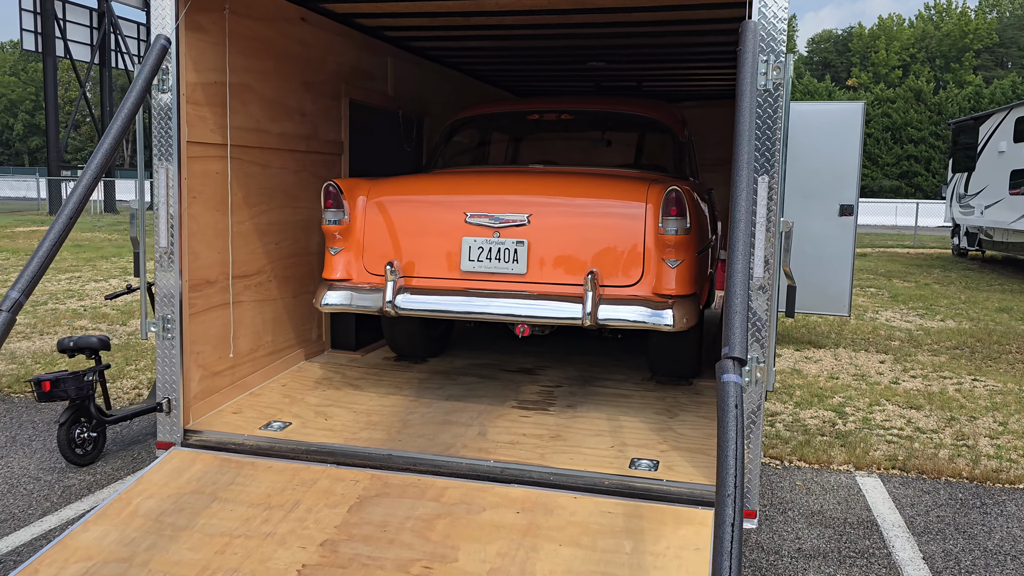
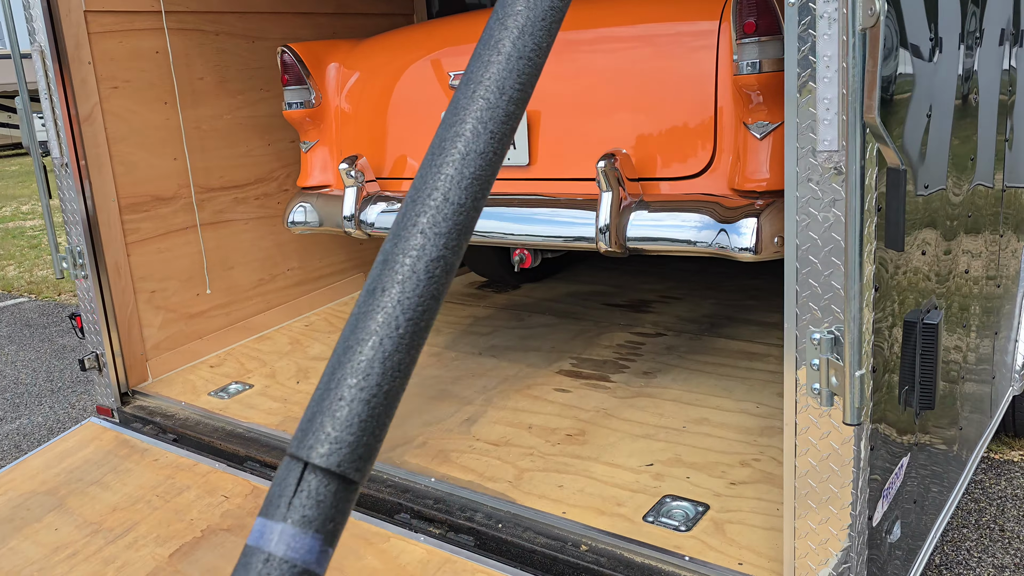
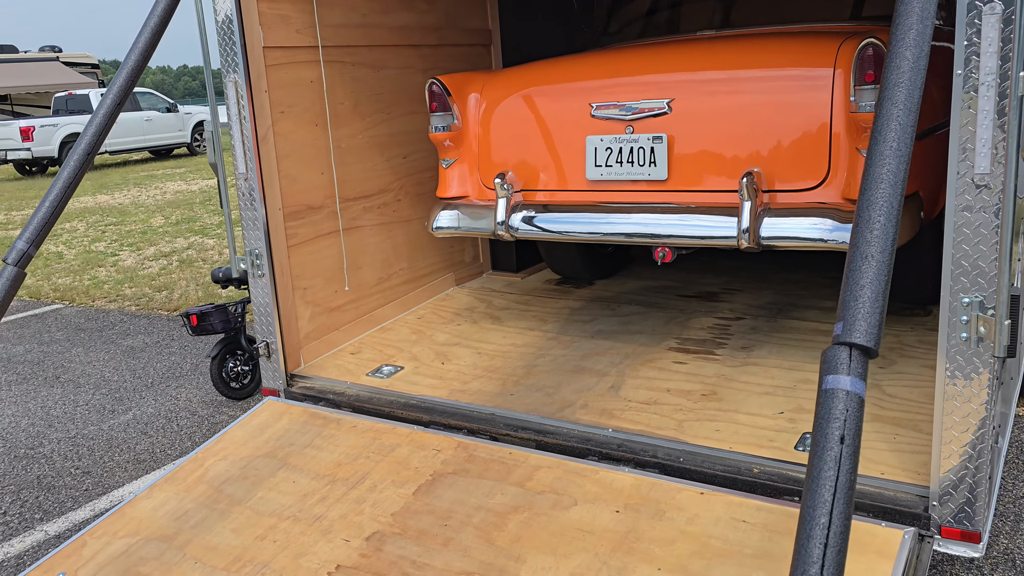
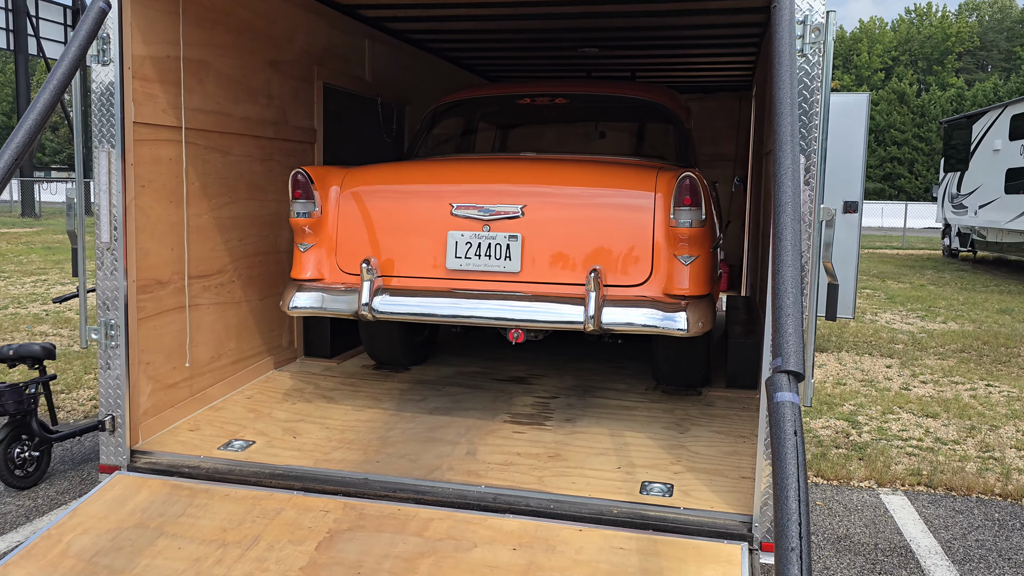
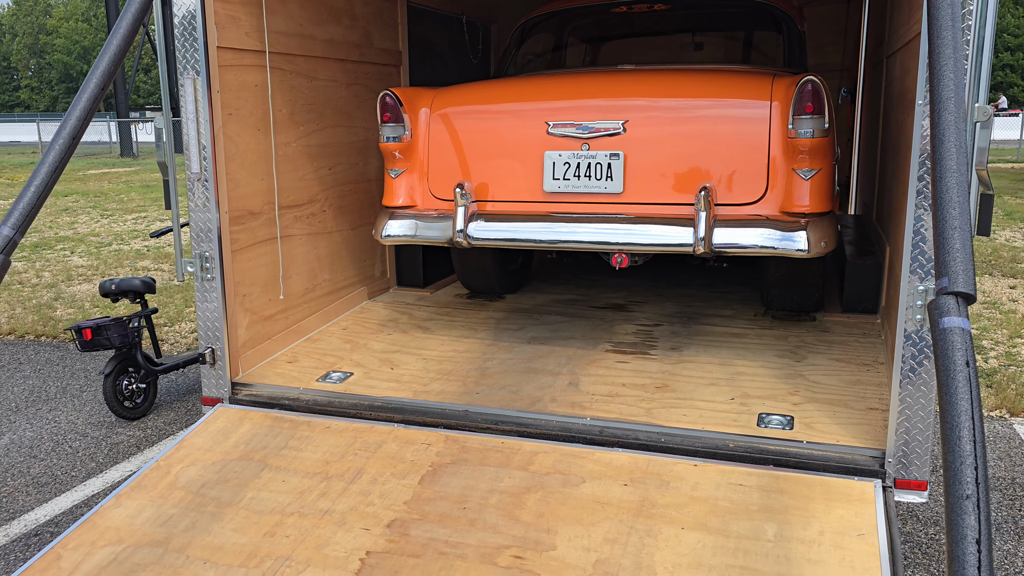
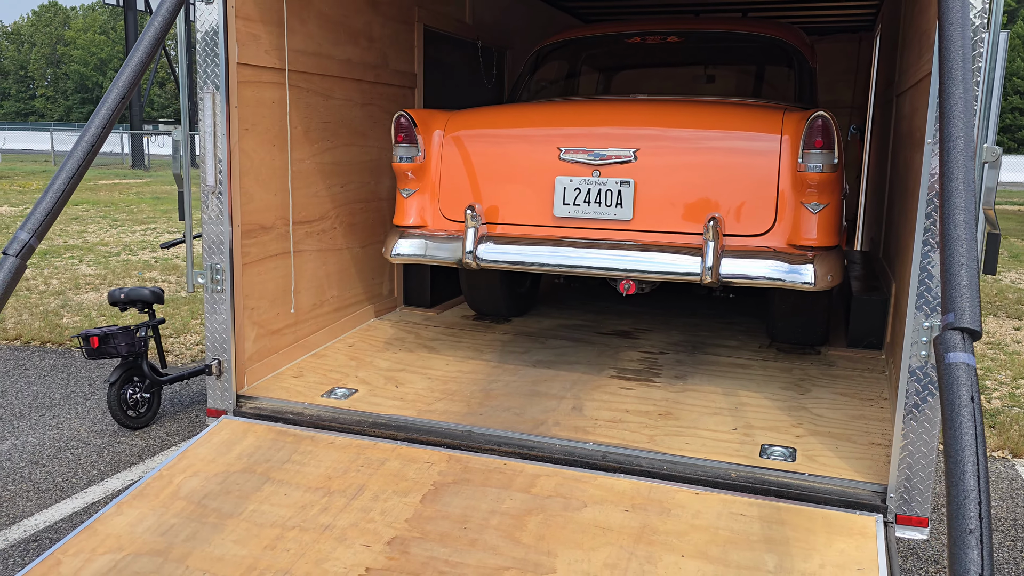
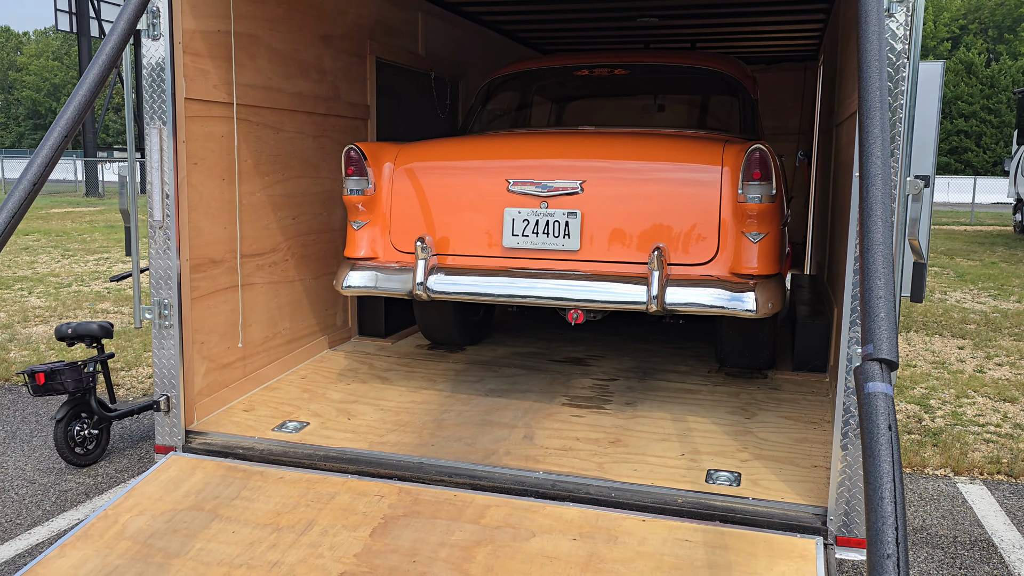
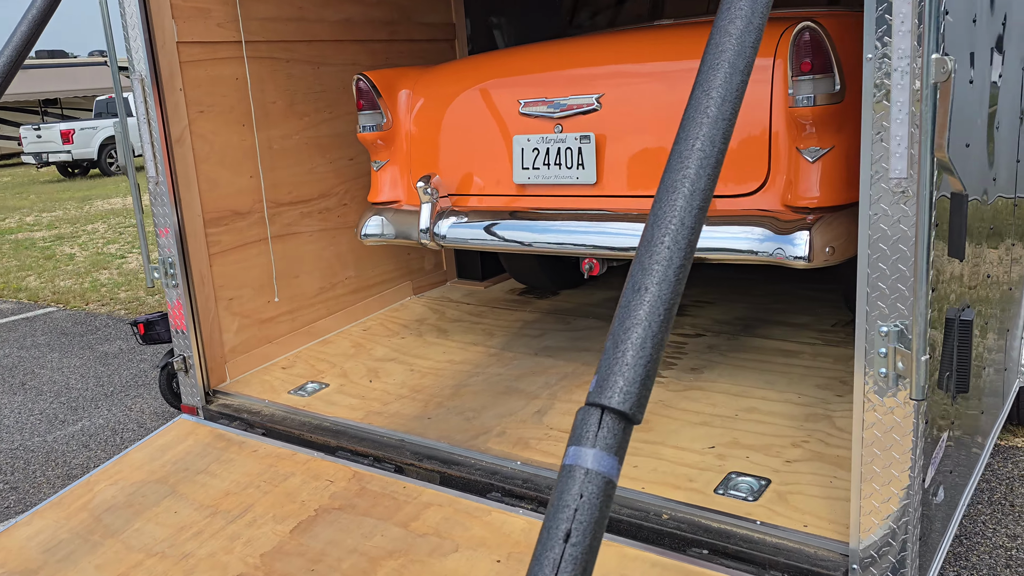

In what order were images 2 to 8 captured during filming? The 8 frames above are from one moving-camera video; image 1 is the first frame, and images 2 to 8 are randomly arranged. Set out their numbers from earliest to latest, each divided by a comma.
4, 7, 6, 5, 3, 8, 2
